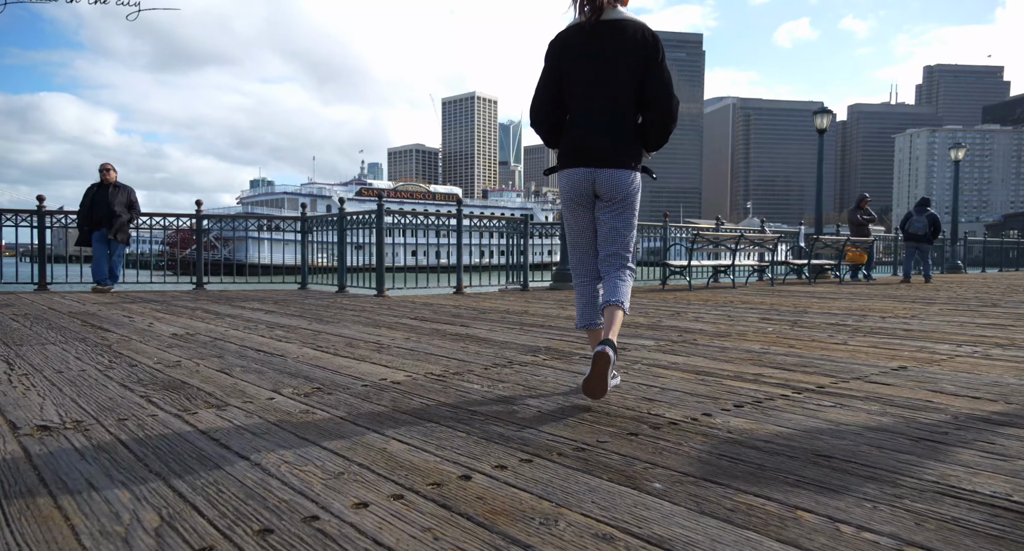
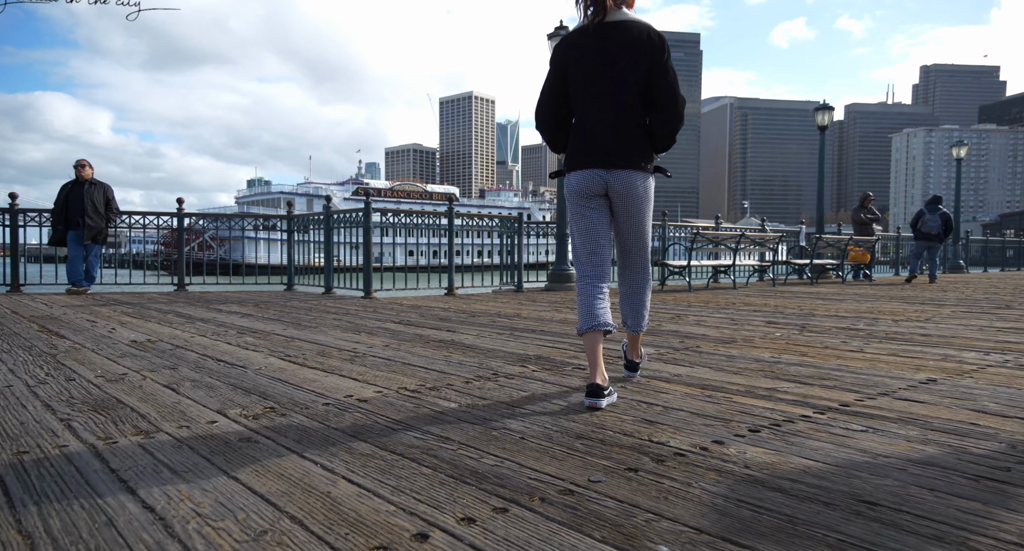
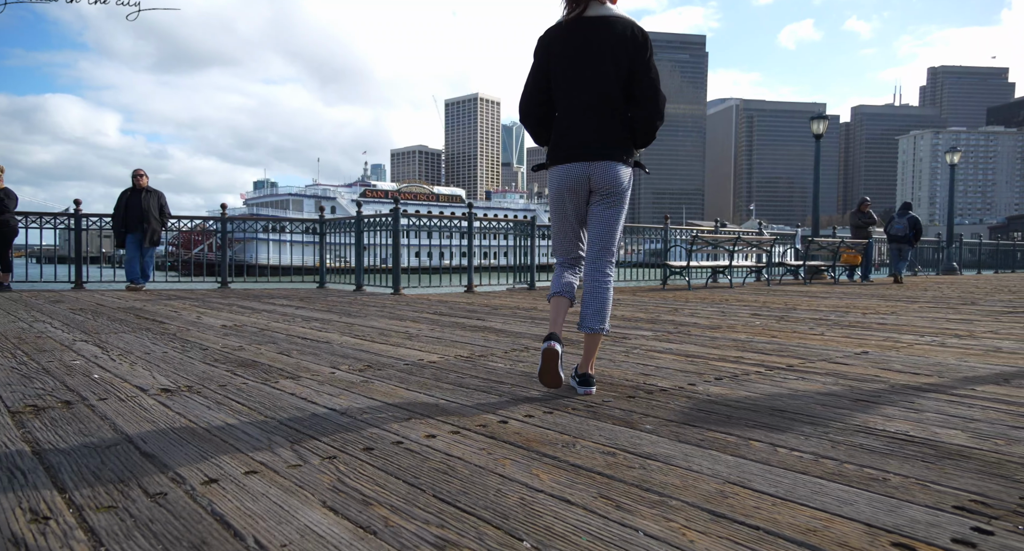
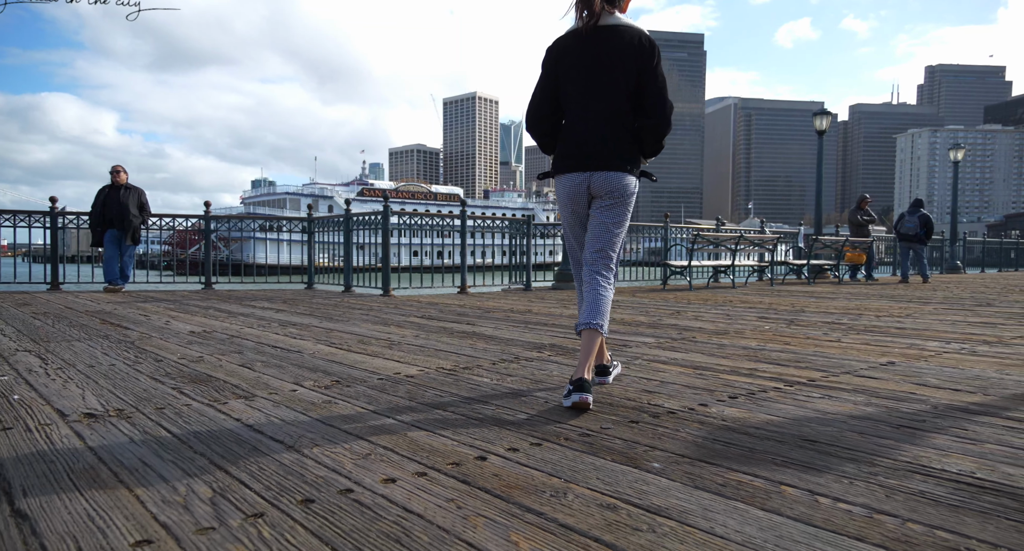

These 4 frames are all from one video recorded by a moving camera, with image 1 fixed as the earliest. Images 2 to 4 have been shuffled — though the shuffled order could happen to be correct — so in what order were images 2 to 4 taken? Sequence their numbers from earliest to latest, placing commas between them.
3, 2, 4
